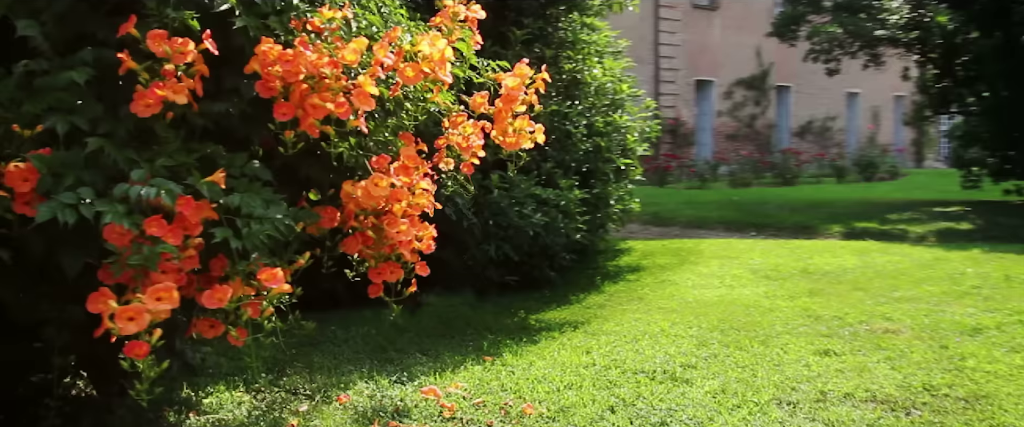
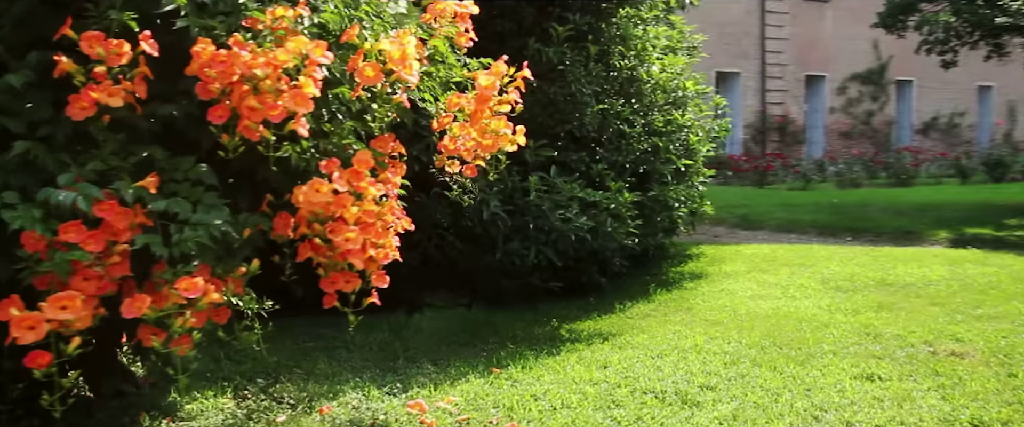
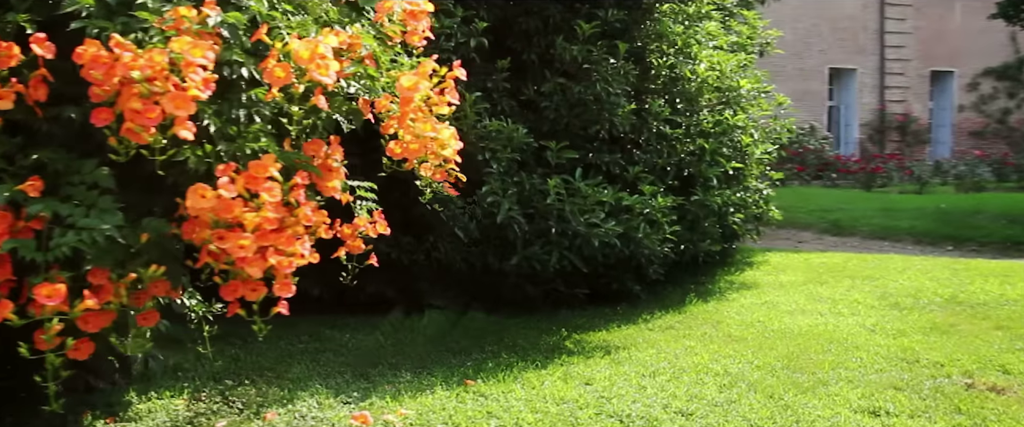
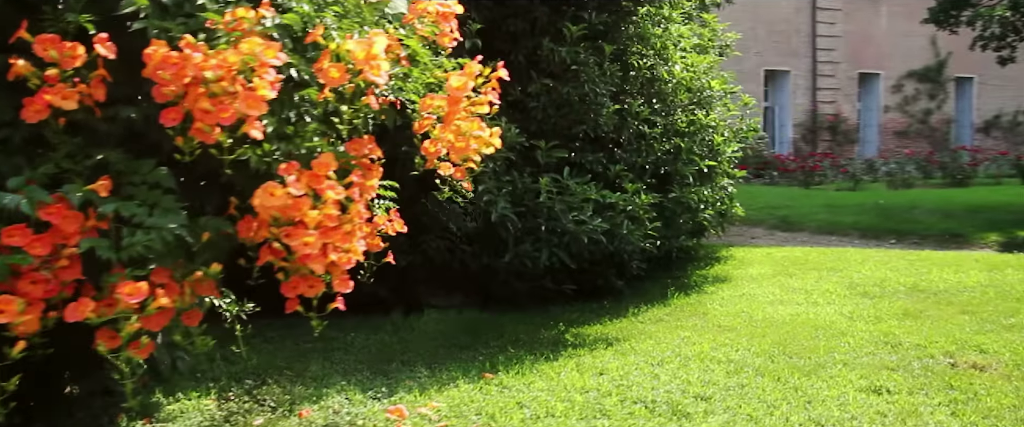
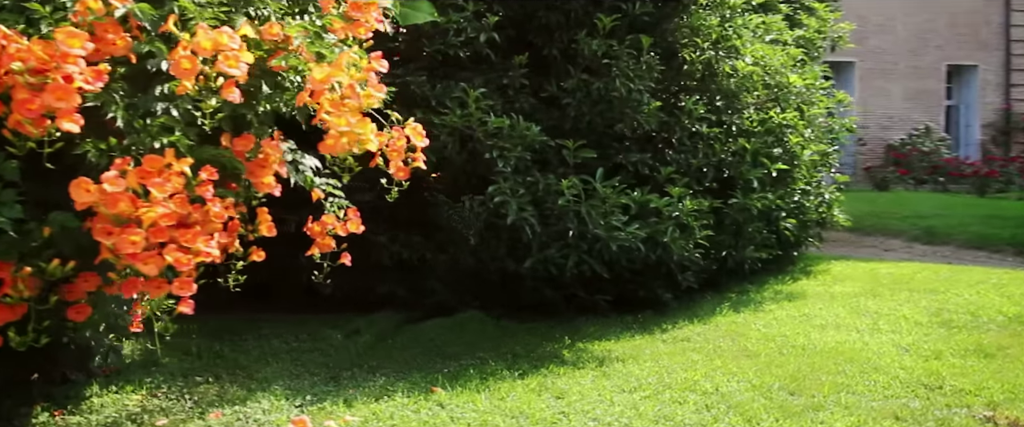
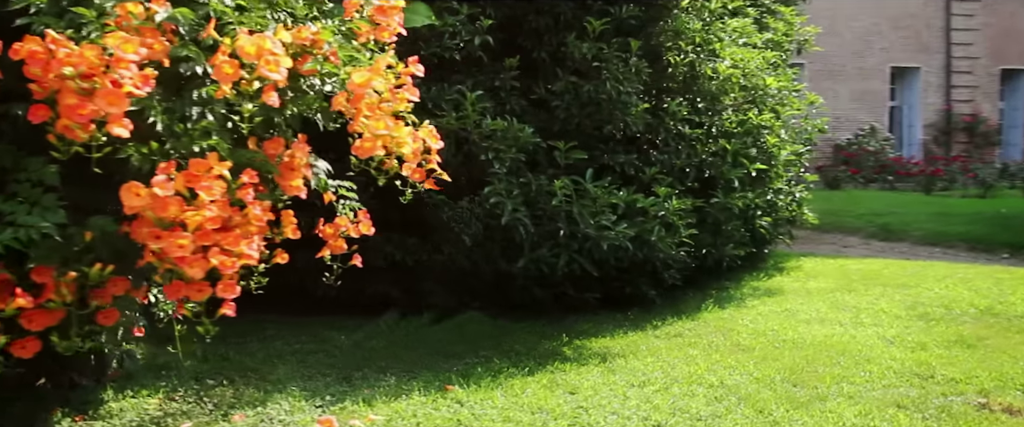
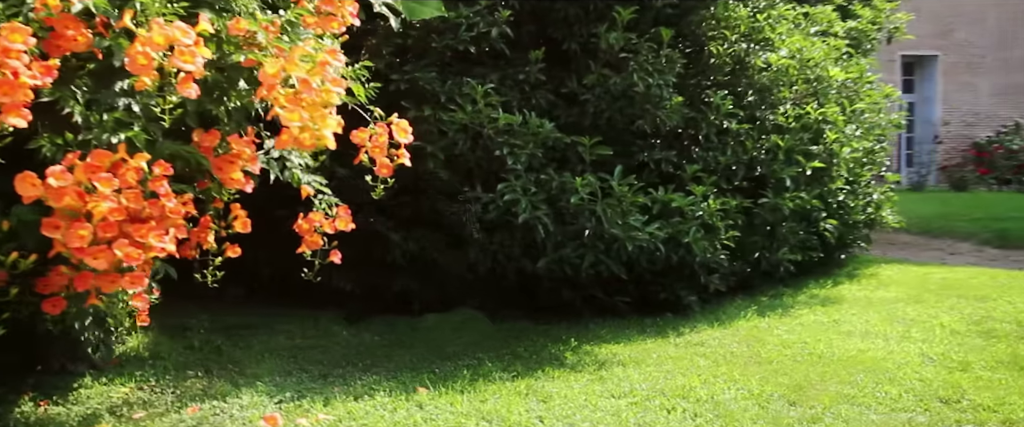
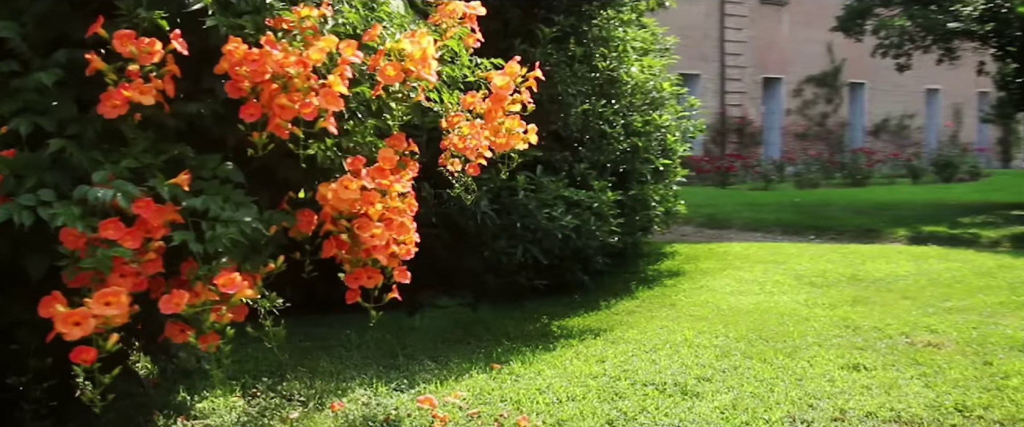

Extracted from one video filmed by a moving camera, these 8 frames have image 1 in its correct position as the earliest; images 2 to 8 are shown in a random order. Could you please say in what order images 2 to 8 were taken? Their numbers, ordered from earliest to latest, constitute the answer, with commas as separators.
8, 2, 4, 3, 6, 5, 7
